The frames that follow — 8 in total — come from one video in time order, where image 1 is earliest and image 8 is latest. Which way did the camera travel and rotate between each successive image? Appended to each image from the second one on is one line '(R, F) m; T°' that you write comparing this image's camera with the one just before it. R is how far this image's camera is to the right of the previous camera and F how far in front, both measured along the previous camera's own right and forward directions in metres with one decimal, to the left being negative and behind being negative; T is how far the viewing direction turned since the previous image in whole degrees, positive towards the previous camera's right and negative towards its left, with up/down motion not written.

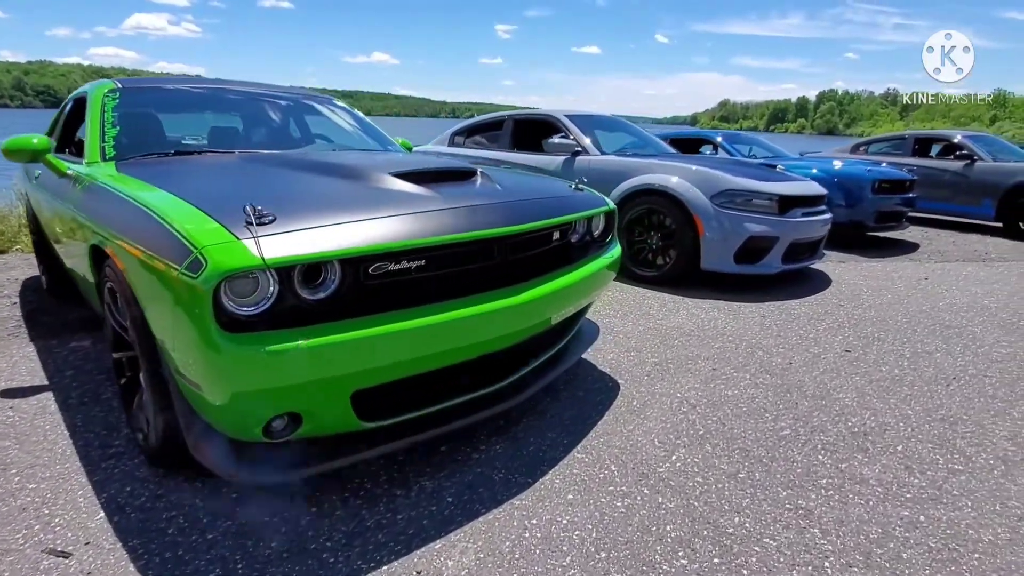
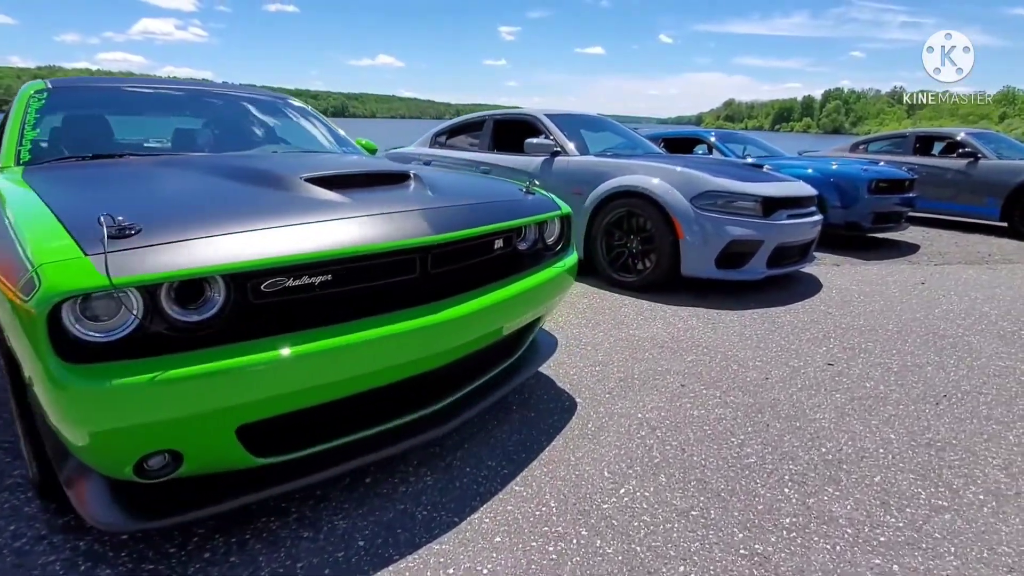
(+0.3, +0.2) m; -1°
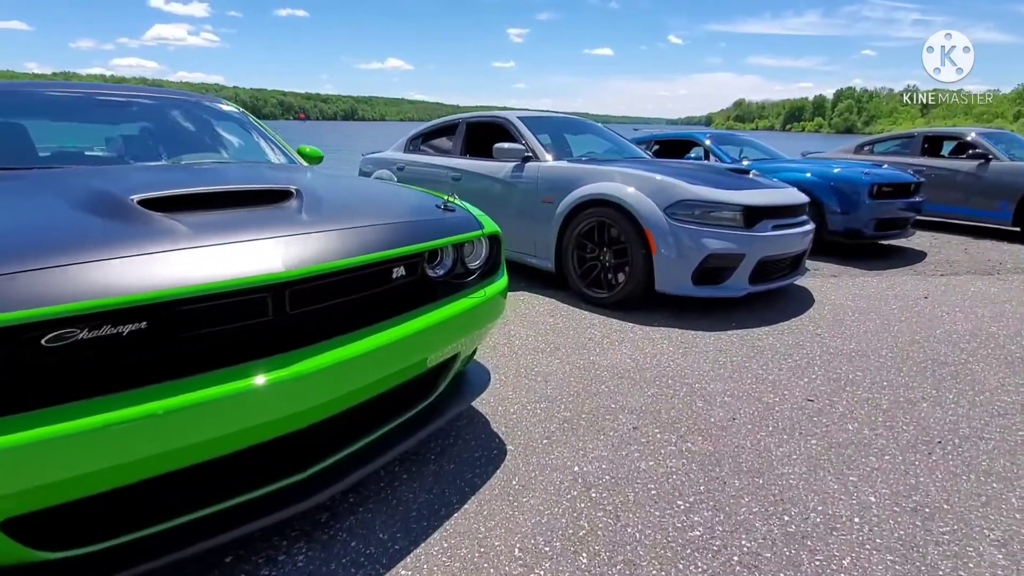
(+0.4, +0.4) m; -1°
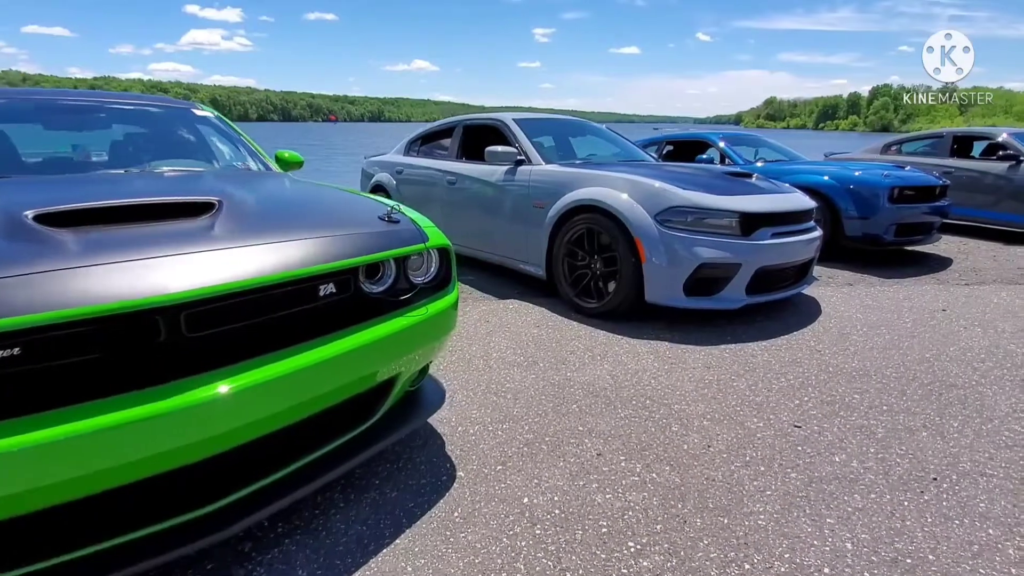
(+0.3, +0.2) m; -3°
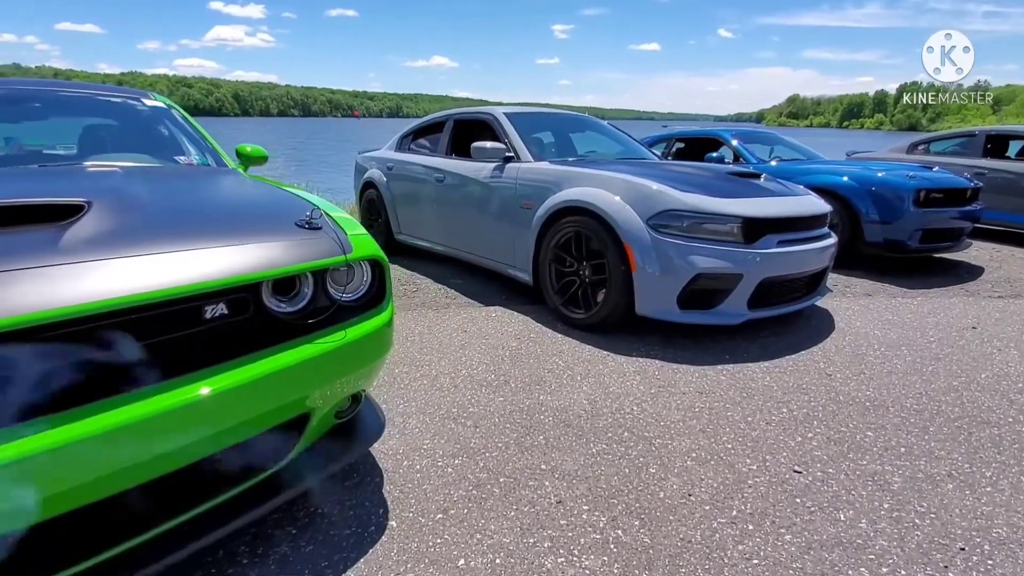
(+0.3, +0.3) m; -2°
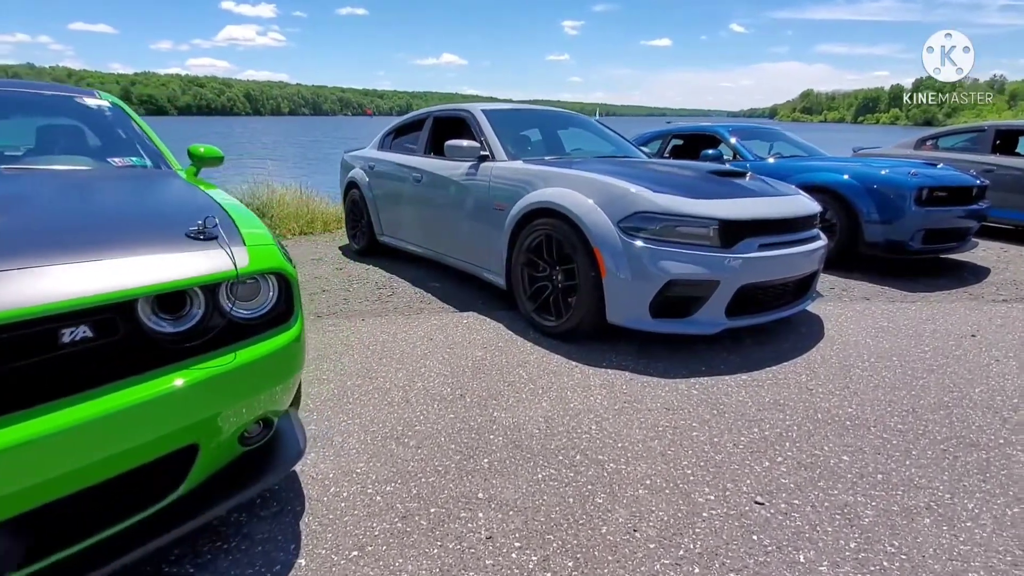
(+0.3, +0.2) m; -1°
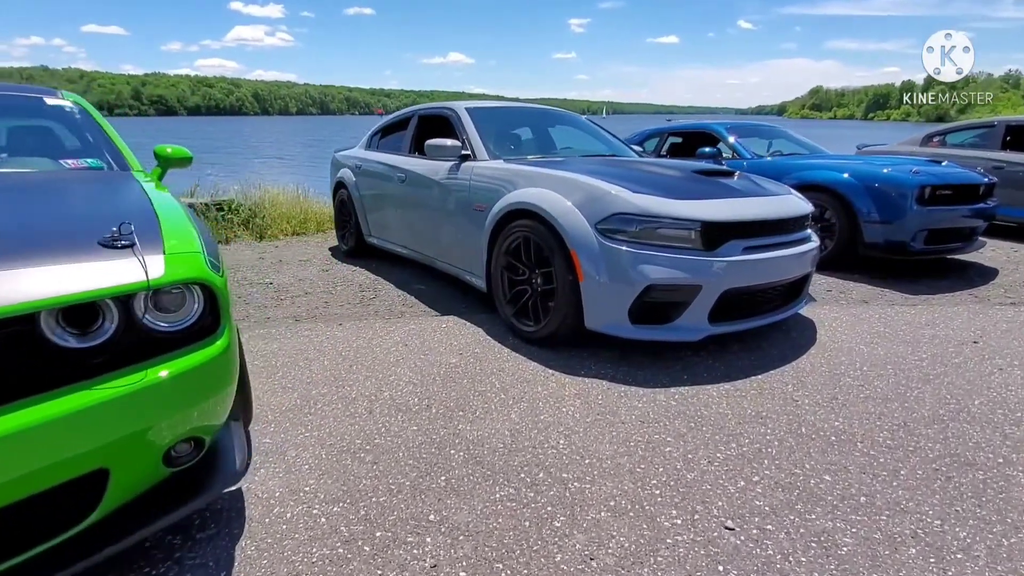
(+0.2, +0.1) m; -1°
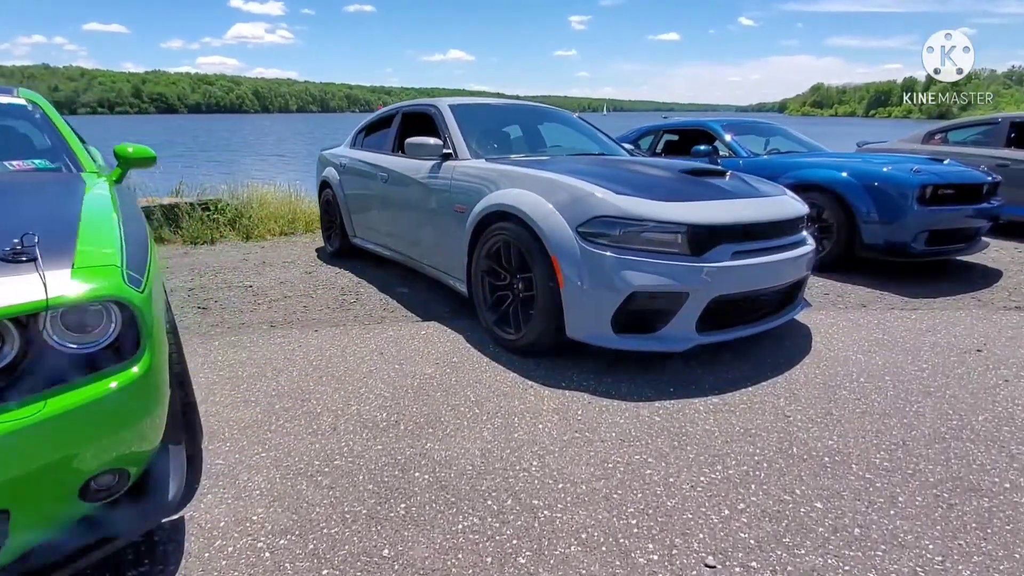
(+0.1, +0.2) m; 0°
